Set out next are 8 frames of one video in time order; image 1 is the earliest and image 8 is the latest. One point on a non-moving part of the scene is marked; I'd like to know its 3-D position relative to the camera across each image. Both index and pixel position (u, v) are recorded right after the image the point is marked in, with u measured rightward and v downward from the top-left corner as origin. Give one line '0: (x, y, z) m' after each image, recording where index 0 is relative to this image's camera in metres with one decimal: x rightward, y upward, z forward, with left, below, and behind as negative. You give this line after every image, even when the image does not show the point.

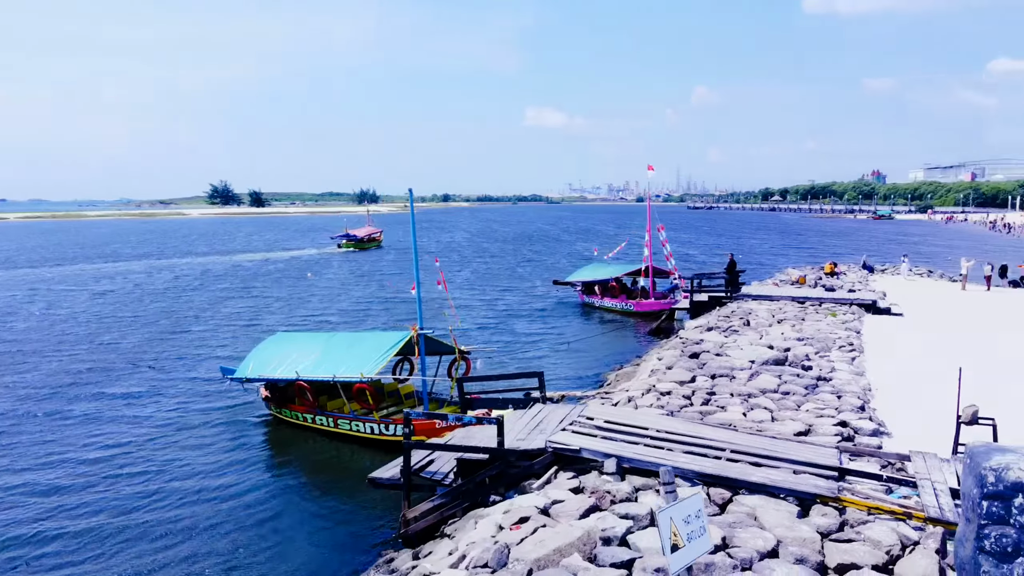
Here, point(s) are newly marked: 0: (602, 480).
0: (+1.1, -2.2, +9.3) m
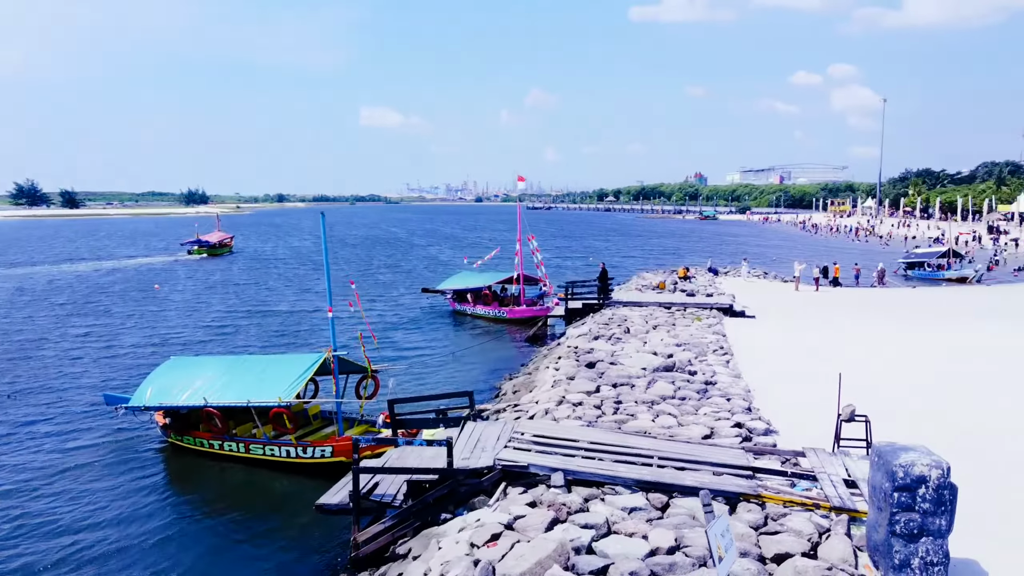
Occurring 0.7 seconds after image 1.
0: (+0.5, -2.5, +10.0) m
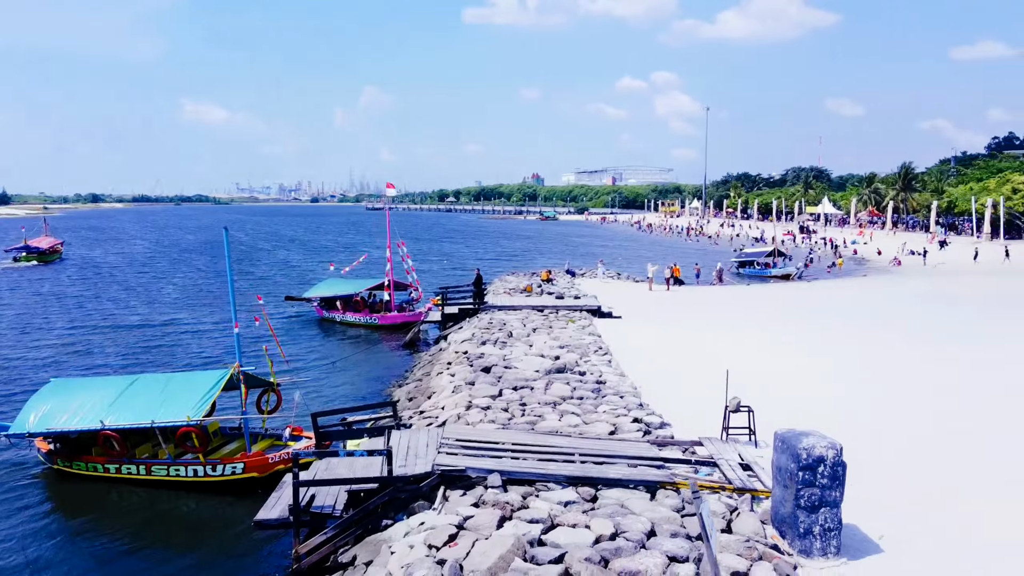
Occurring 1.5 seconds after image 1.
0: (-0.2, -2.7, +10.8) m
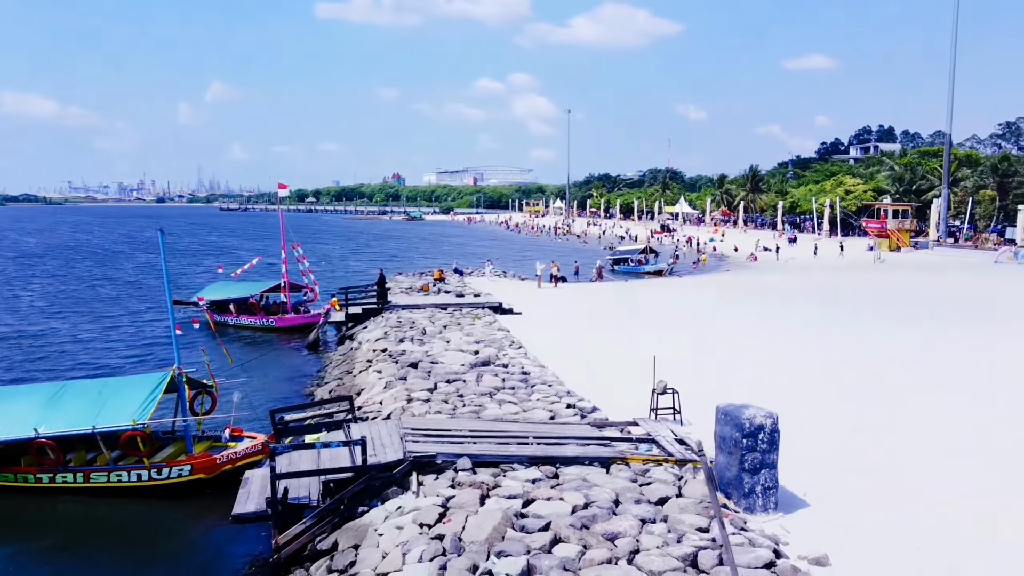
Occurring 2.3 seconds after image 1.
0: (-0.7, -2.7, +11.6) m
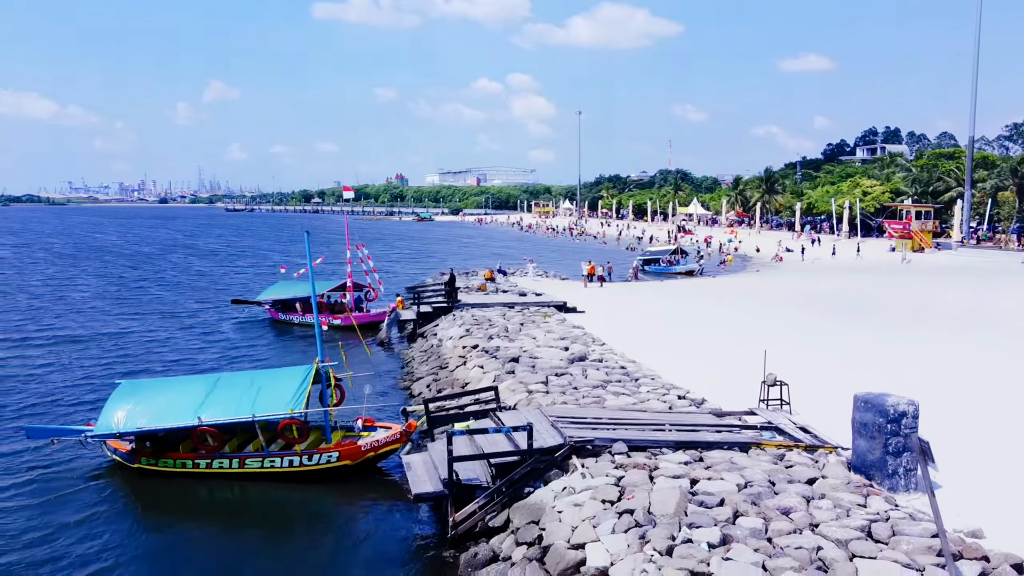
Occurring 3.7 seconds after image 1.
0: (+1.7, -2.6, +12.6) m
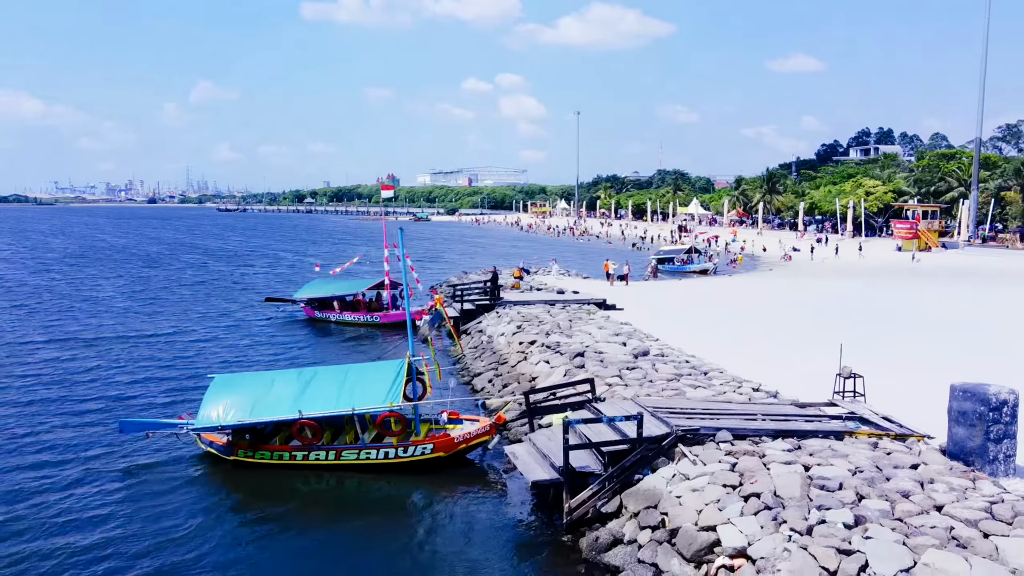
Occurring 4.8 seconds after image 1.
0: (+3.5, -2.5, +13.1) m
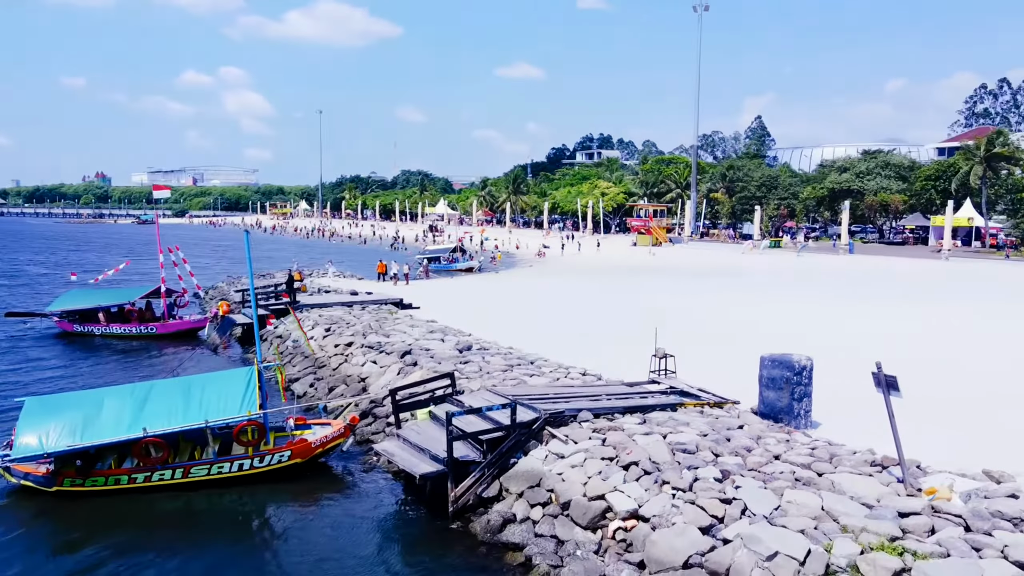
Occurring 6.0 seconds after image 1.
0: (+1.4, -2.4, +14.4) m
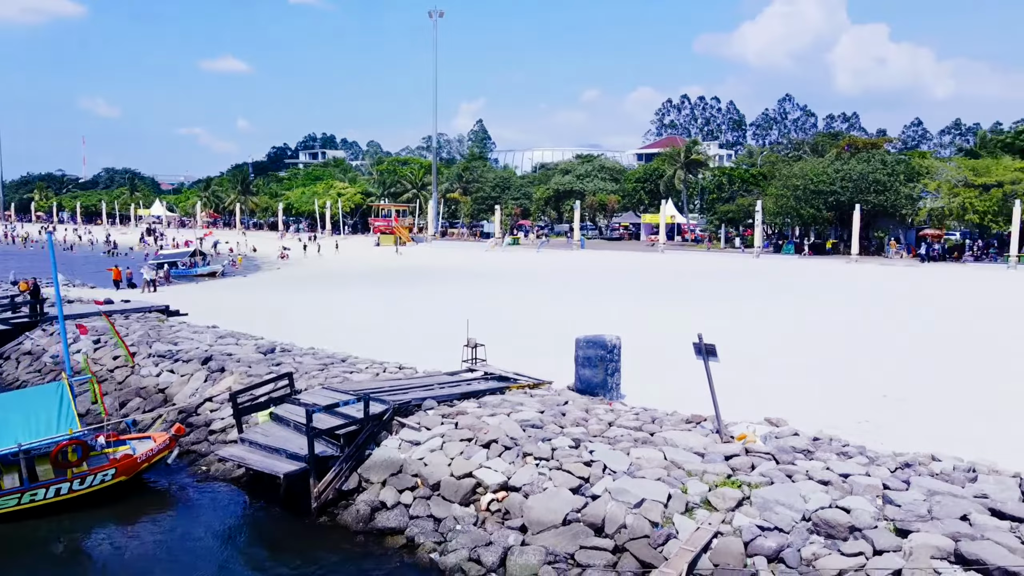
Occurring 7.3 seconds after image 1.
0: (-1.4, -2.3, +15.2) m
